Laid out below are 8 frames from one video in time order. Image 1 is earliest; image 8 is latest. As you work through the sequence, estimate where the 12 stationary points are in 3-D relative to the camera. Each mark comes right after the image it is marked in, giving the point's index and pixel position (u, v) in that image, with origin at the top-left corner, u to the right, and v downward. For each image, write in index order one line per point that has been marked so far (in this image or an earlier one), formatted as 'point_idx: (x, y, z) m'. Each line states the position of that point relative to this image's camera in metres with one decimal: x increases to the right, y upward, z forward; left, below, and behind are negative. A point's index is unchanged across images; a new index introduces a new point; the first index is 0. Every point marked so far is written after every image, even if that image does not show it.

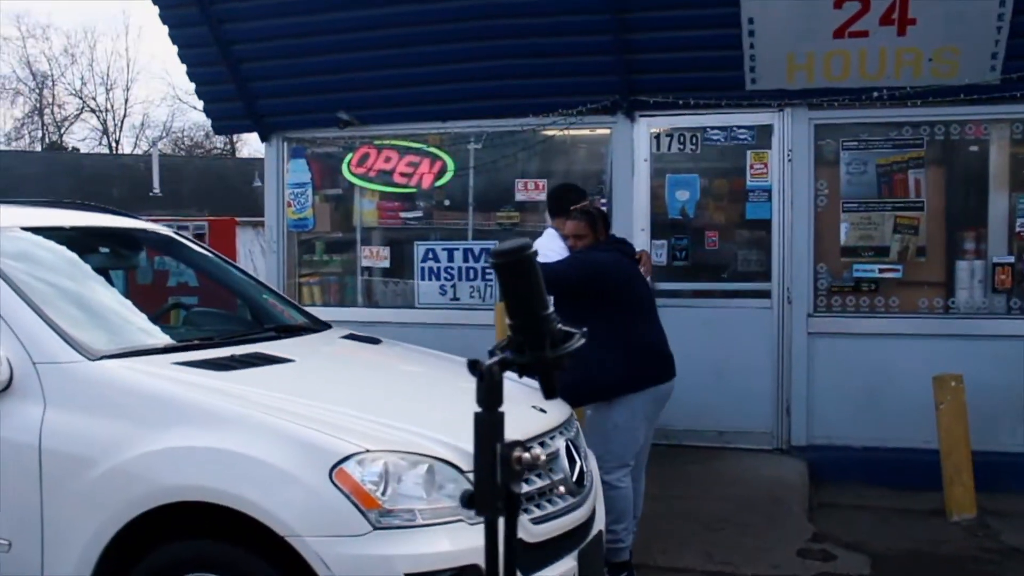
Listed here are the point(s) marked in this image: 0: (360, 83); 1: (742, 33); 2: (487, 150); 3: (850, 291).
0: (-1.0, +1.4, +7.9) m
1: (+1.4, +1.5, +7.0) m
2: (-0.2, +0.9, +7.9) m
3: (+2.1, 0.0, +7.3) m
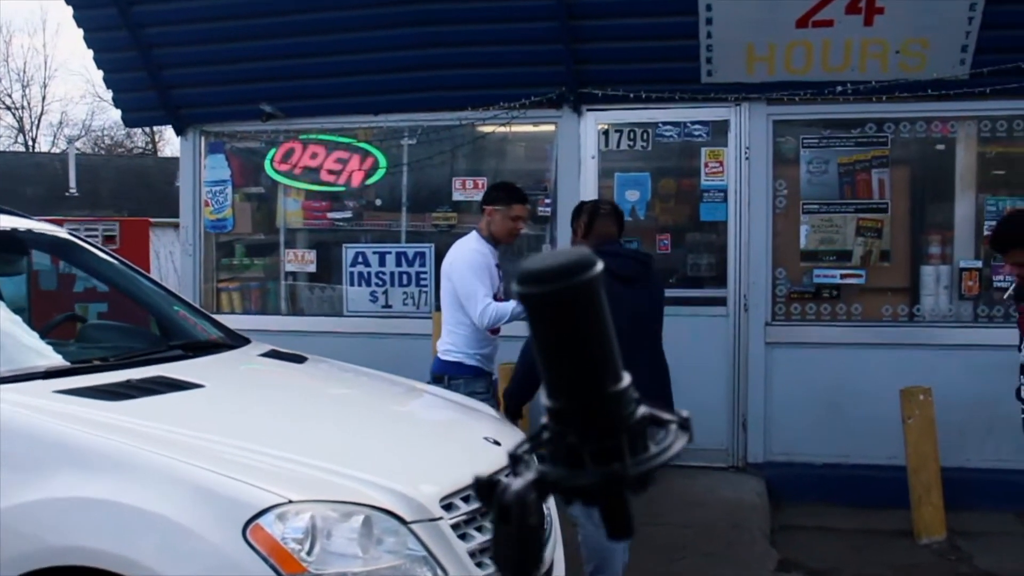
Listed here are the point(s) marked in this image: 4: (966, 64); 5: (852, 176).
0: (-1.4, +1.4, +7.3) m
1: (+1.0, +1.5, +6.5) m
2: (-0.6, +0.9, +7.3) m
3: (+1.8, -0.1, +6.9) m
4: (+2.5, +1.2, +6.4) m
5: (+2.0, +0.7, +6.8) m
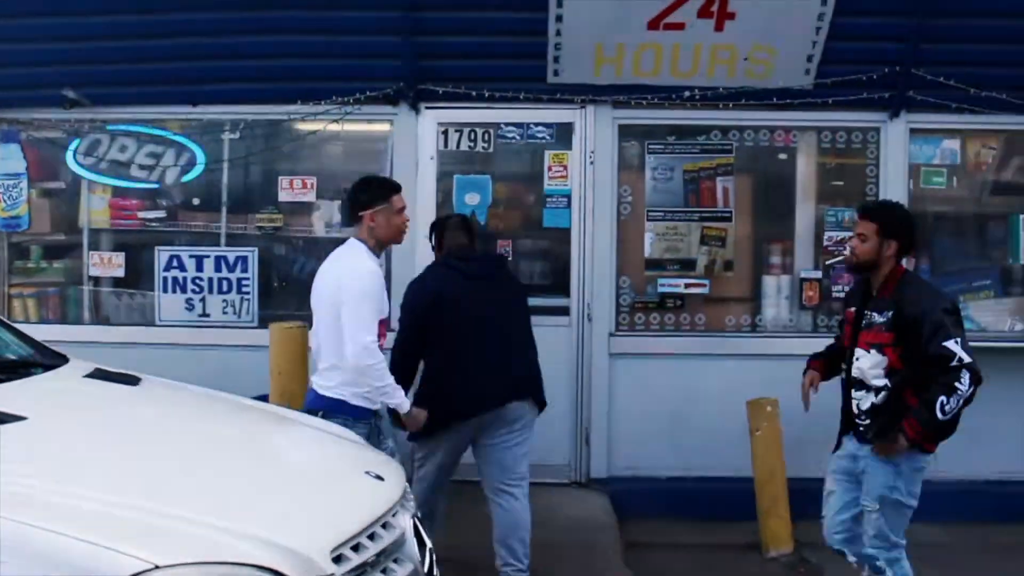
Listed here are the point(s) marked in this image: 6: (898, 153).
0: (-2.4, +1.3, +6.5) m
1: (+0.2, +1.4, +6.2) m
2: (-1.5, +0.9, +6.7) m
3: (+0.8, -0.1, +6.7) m
4: (+1.6, +1.2, +6.4) m
5: (+1.1, +0.6, +6.7) m
6: (+2.2, +0.8, +6.6) m
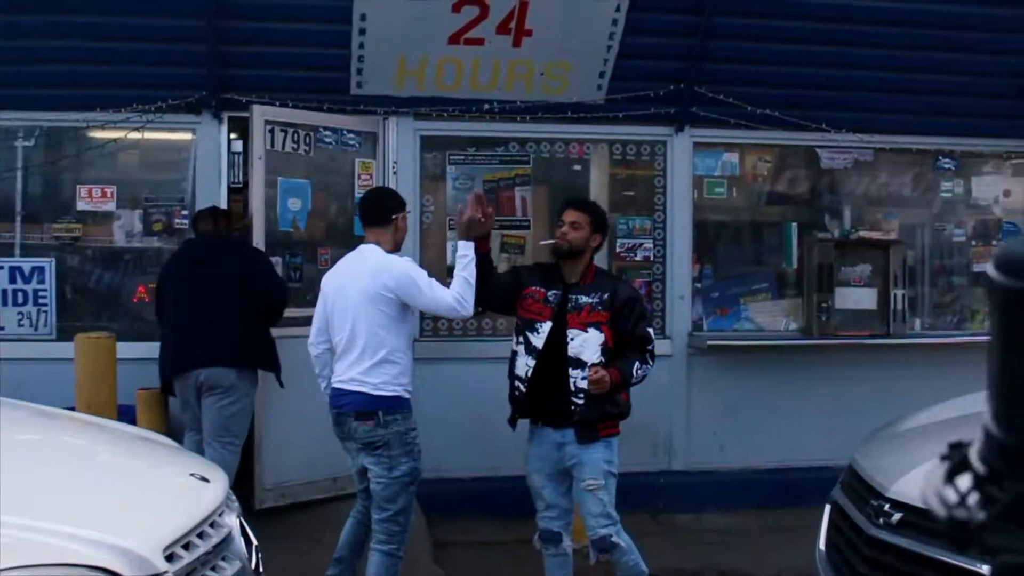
0: (-3.4, +1.2, +6.2) m
1: (-0.9, +1.4, +6.4) m
2: (-2.7, +0.8, +6.6) m
3: (-0.3, -0.2, +6.9) m
4: (+0.5, +1.2, +6.8) m
5: (-0.1, +0.6, +7.0) m
6: (+1.0, +0.7, +7.1) m
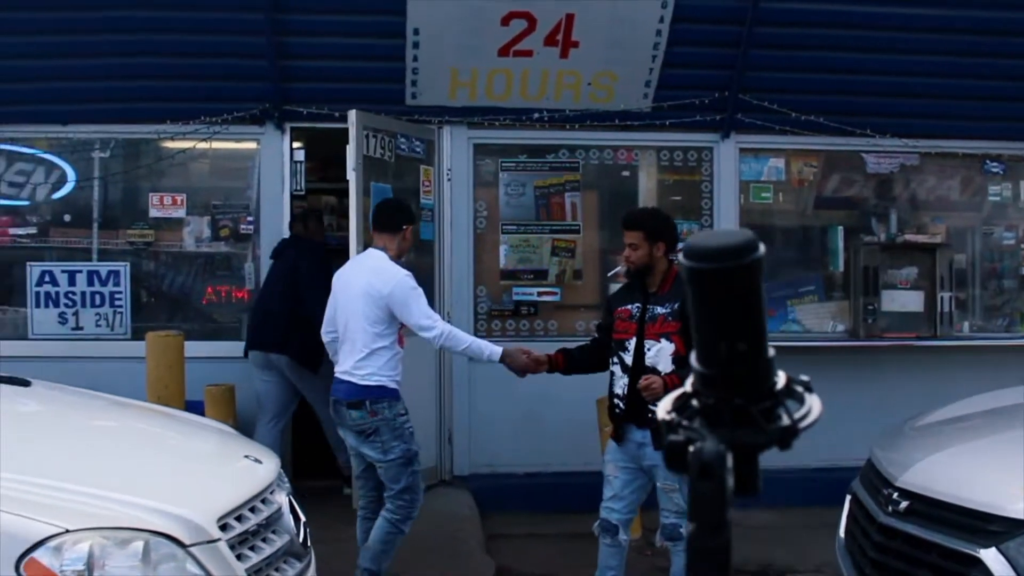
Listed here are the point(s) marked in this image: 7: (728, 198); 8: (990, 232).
0: (-3.2, +1.2, +6.7) m
1: (-0.6, +1.4, +6.7) m
2: (-2.4, +0.8, +7.0) m
3: (0.0, -0.2, +7.2) m
4: (+0.8, +1.1, +7.0) m
5: (+0.2, +0.6, +7.2) m
6: (+1.3, +0.7, +7.2) m
7: (+1.3, +0.6, +7.3) m
8: (+3.1, +0.4, +7.6) m
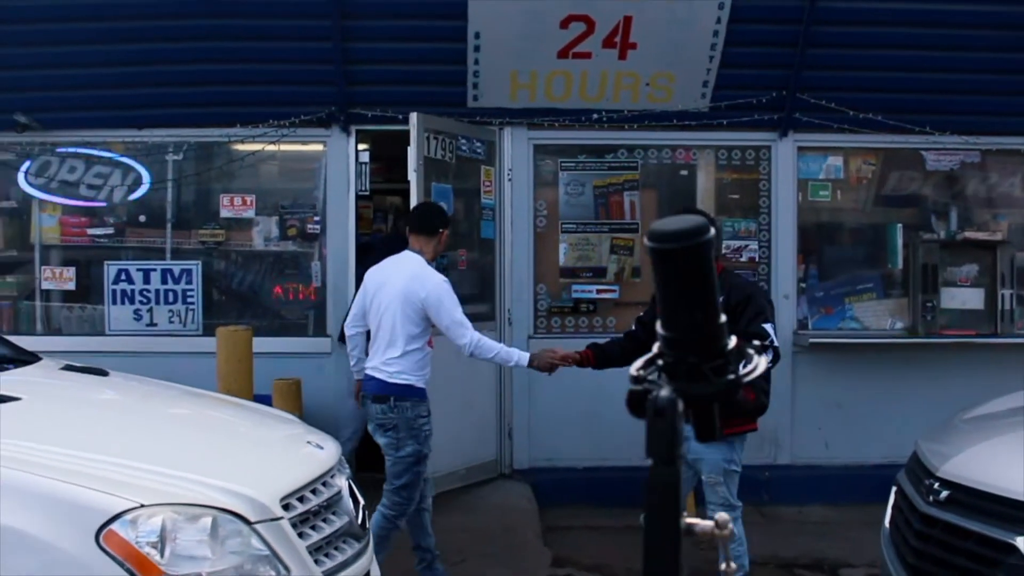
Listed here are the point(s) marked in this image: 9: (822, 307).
0: (-2.8, +1.2, +7.0) m
1: (-0.3, +1.4, +6.8) m
2: (-2.0, +0.8, +7.2) m
3: (+0.4, -0.2, +7.3) m
4: (+1.2, +1.2, +7.1) m
5: (+0.6, +0.6, +7.3) m
6: (+1.7, +0.7, +7.3) m
7: (+1.7, +0.6, +7.3) m
8: (+3.5, +0.4, +7.5) m
9: (+2.0, -0.1, +7.4) m
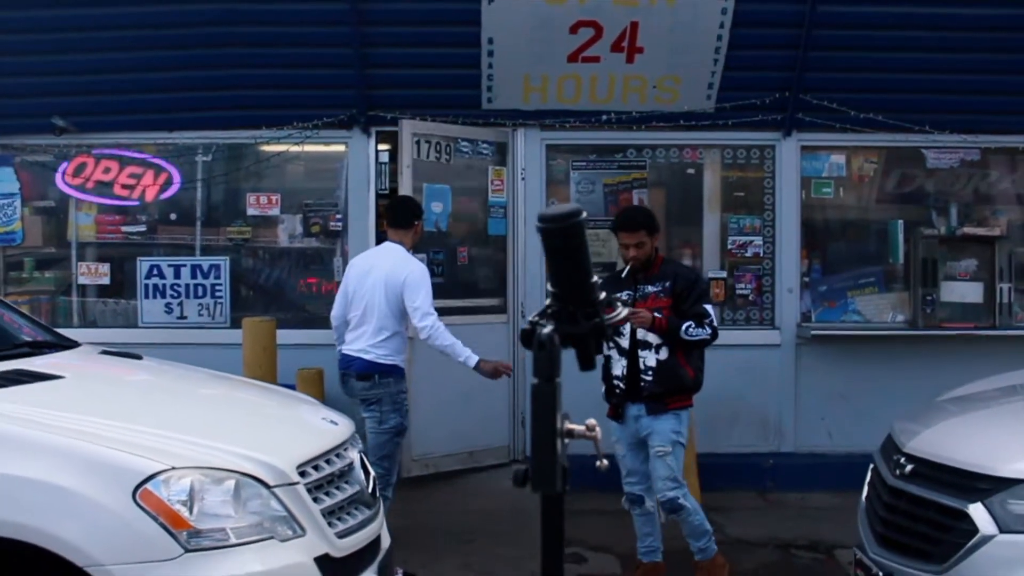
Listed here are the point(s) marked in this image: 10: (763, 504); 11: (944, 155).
0: (-2.7, +1.3, +7.4) m
1: (-0.2, +1.4, +7.1) m
2: (-1.9, +0.8, +7.6) m
3: (+0.5, -0.1, +7.6) m
4: (+1.3, +1.2, +7.4) m
5: (+0.7, +0.6, +7.6) m
6: (+1.8, +0.8, +7.6) m
7: (+1.8, +0.6, +7.6) m
8: (+3.6, +0.4, +7.8) m
9: (+2.1, -0.1, +7.7) m
10: (+1.6, -1.4, +7.3) m
11: (+2.8, +0.9, +7.6) m
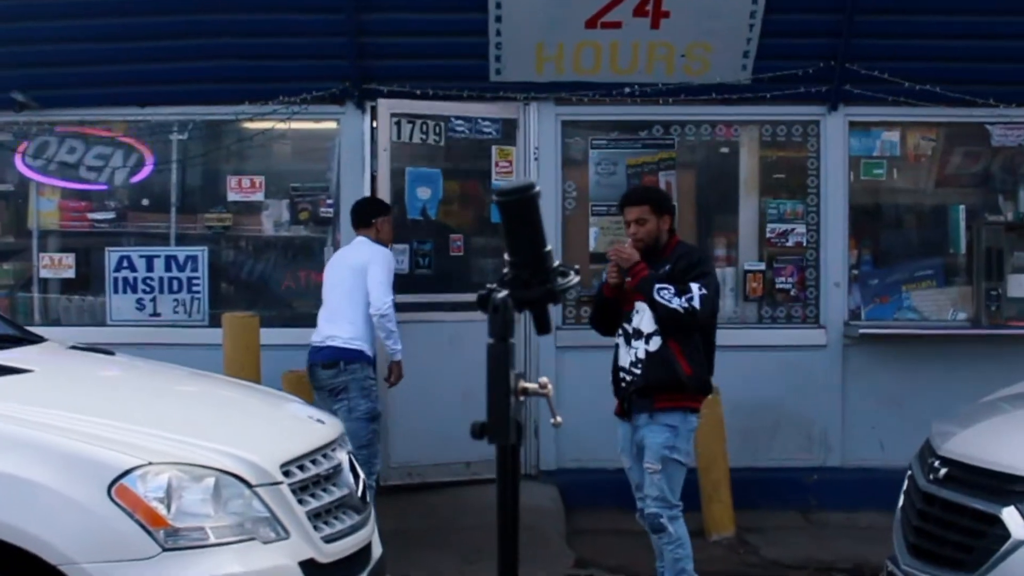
0: (-2.7, +1.3, +6.6) m
1: (-0.1, +1.5, +6.3) m
2: (-1.9, +0.9, +6.8) m
3: (+0.5, -0.1, +6.8) m
4: (+1.3, +1.2, +6.5) m
5: (+0.7, +0.6, +6.8) m
6: (+1.9, +0.8, +6.7) m
7: (+1.9, +0.6, +6.7) m
8: (+3.7, +0.5, +6.9) m
9: (+2.1, 0.0, +6.8) m
10: (+1.7, -1.3, +6.5) m
11: (+2.9, +0.9, +6.8) m
